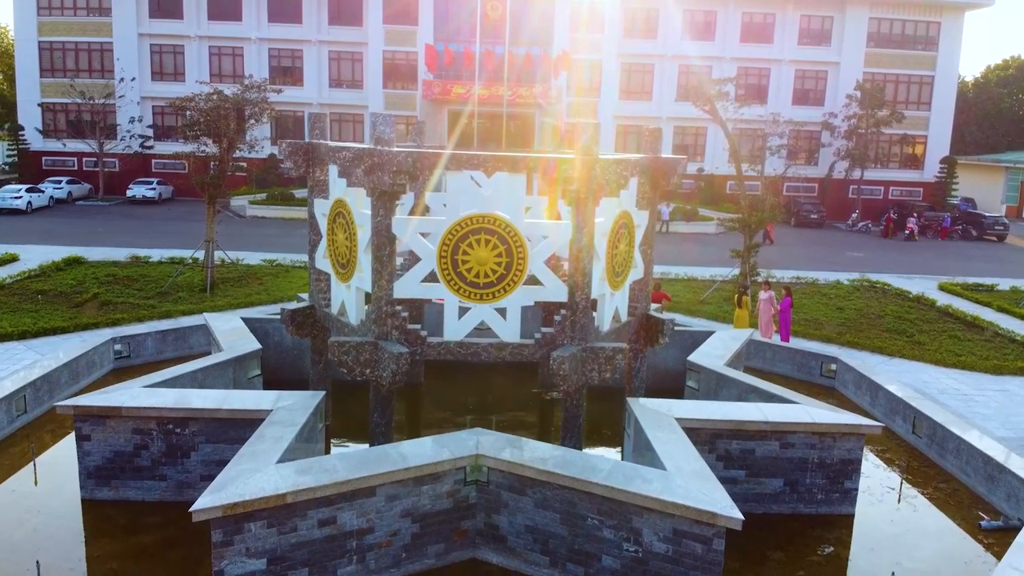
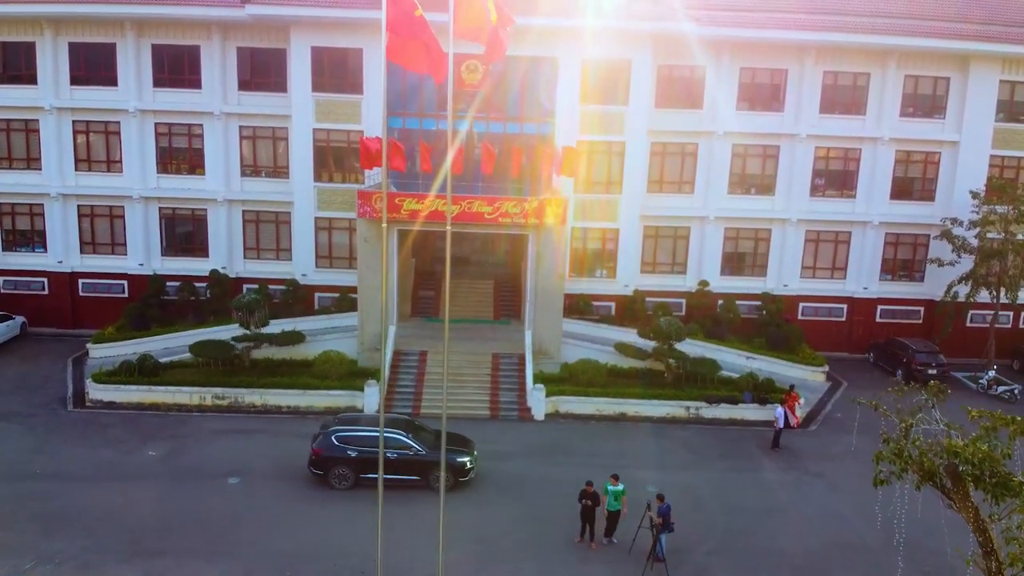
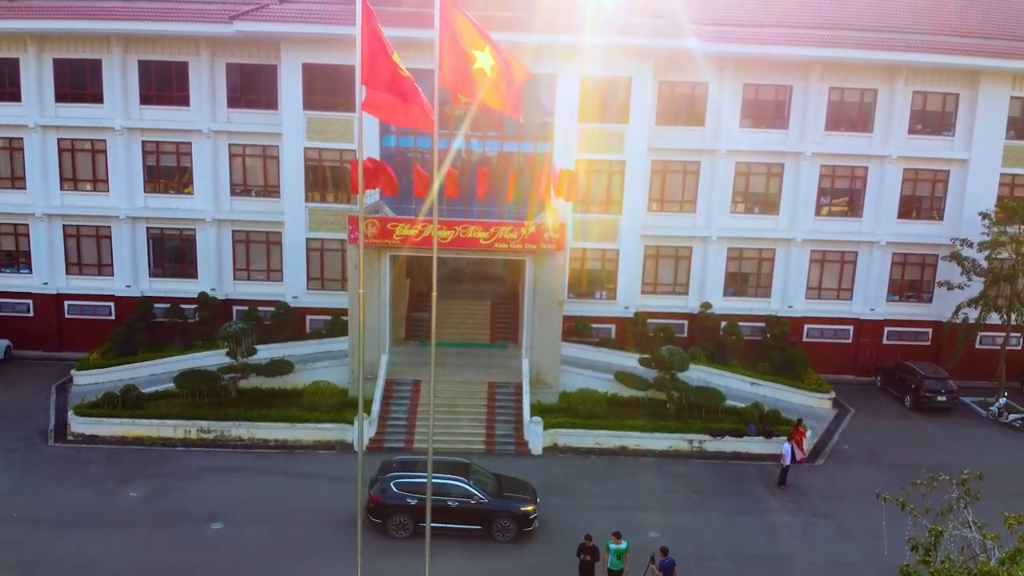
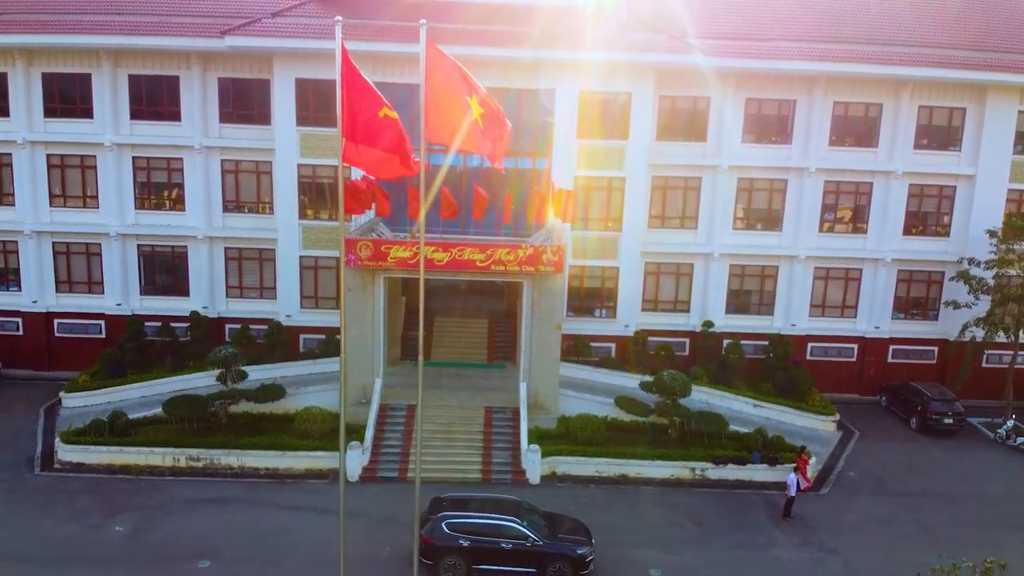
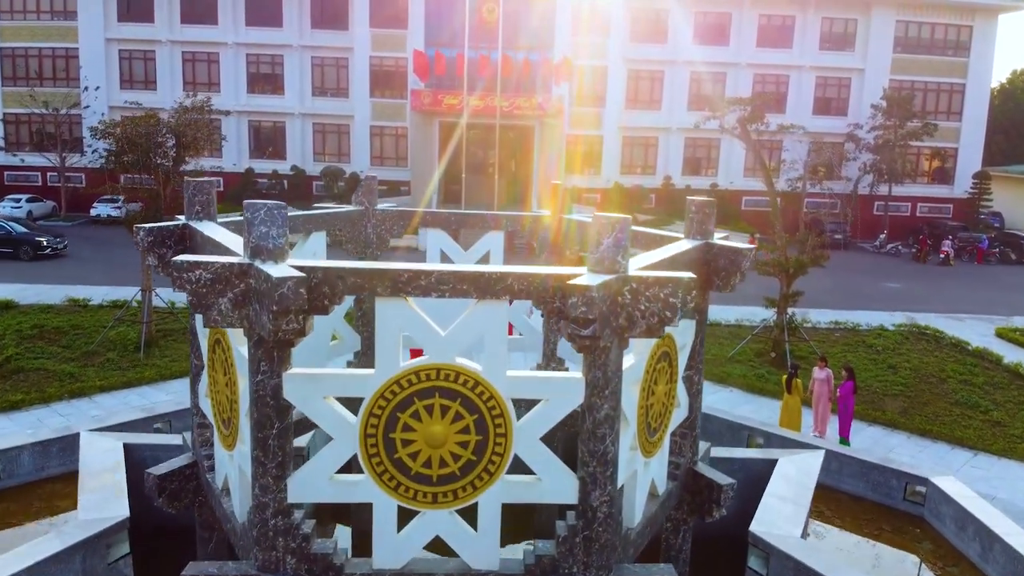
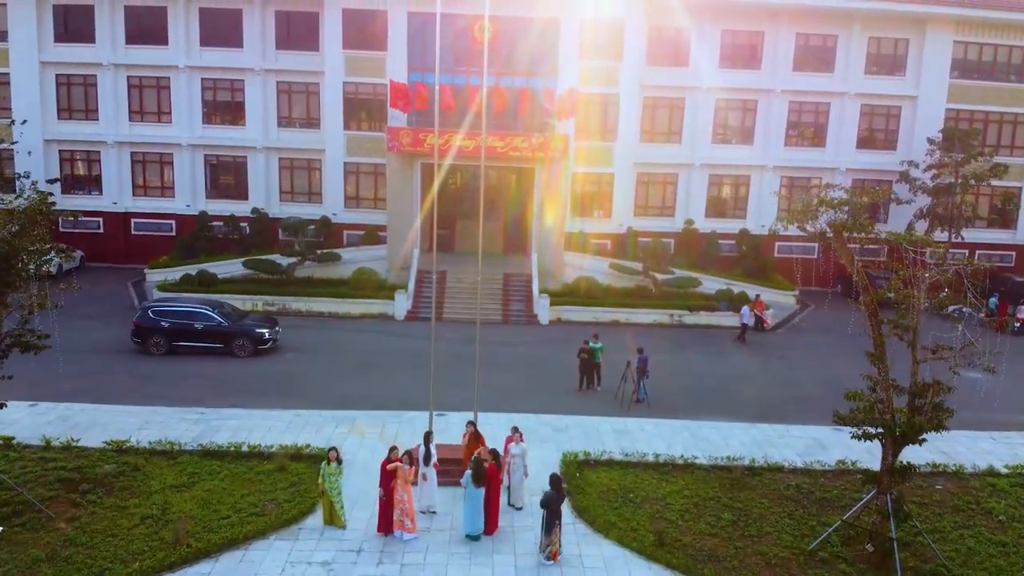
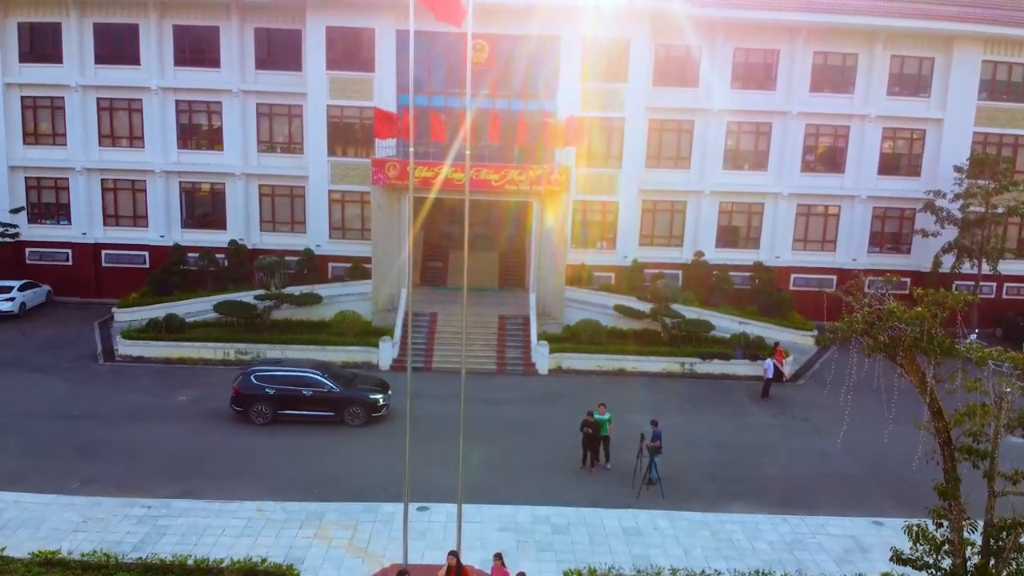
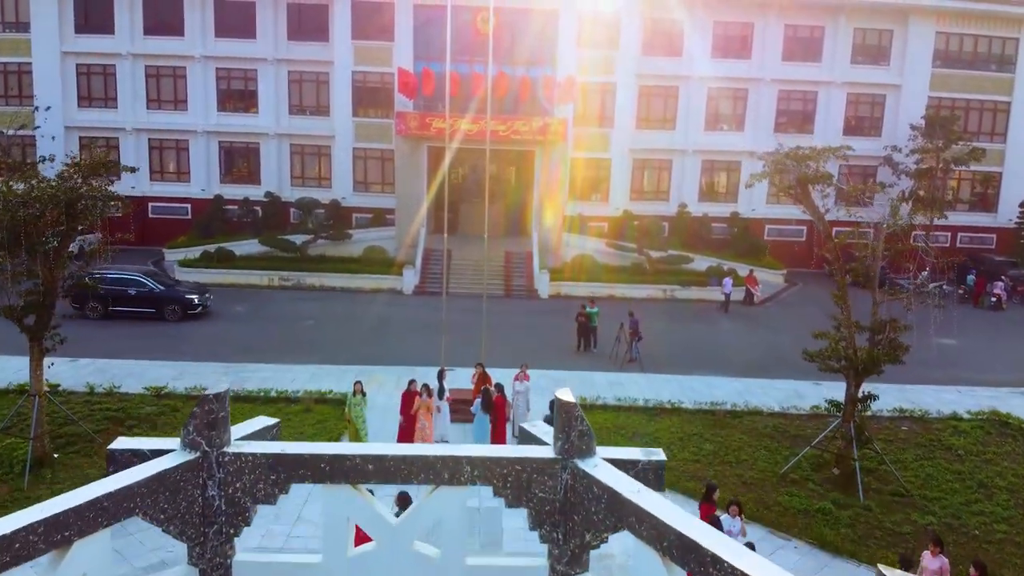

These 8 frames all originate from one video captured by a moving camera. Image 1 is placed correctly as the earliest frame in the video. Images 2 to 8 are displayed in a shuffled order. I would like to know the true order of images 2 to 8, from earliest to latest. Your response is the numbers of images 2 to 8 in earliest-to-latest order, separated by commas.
5, 8, 6, 7, 2, 3, 4
